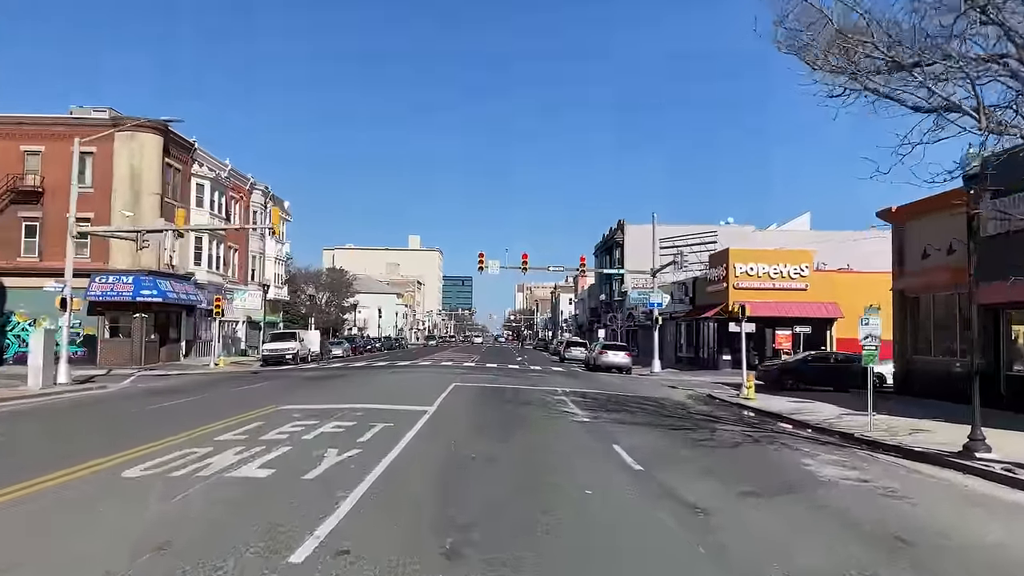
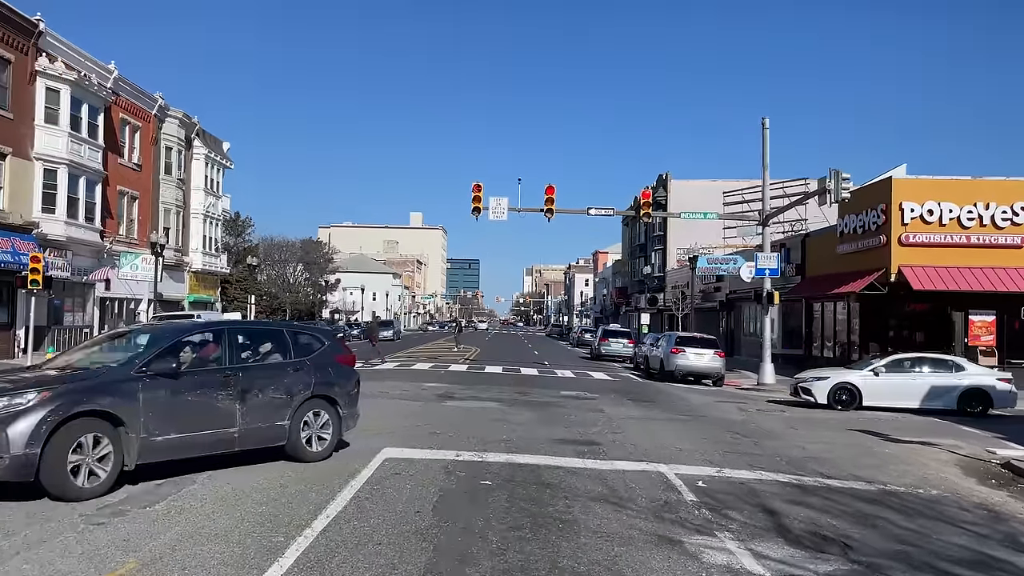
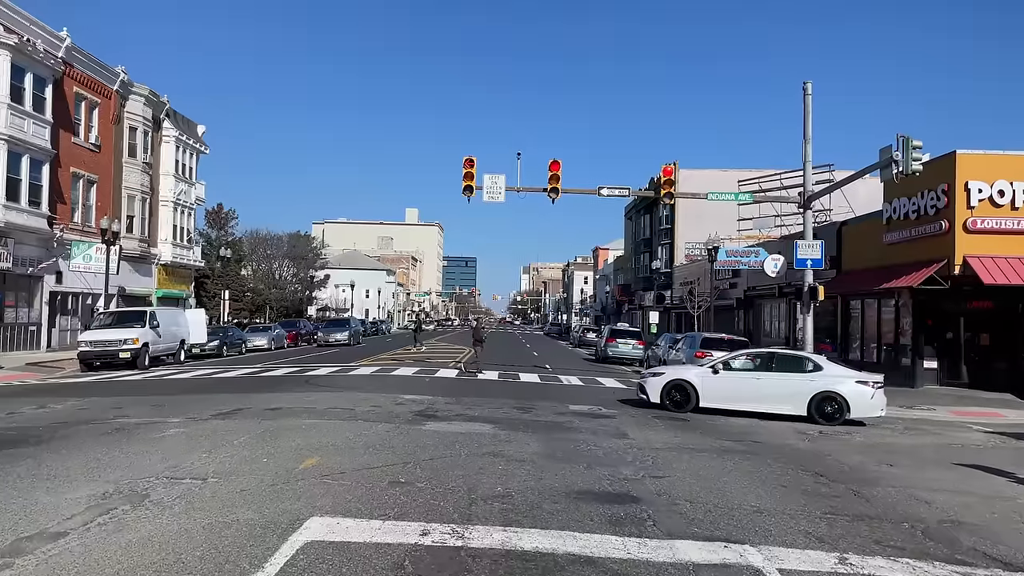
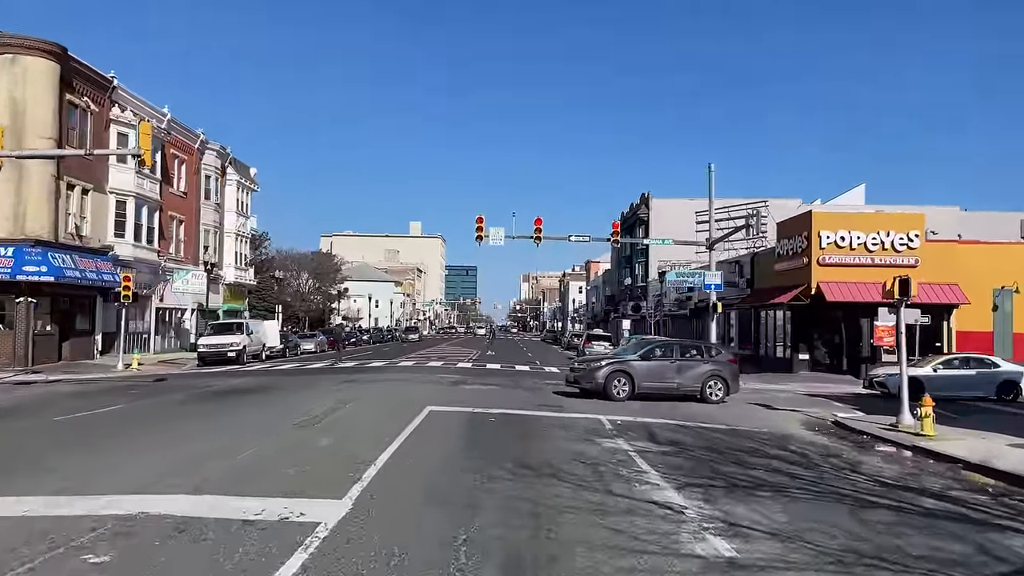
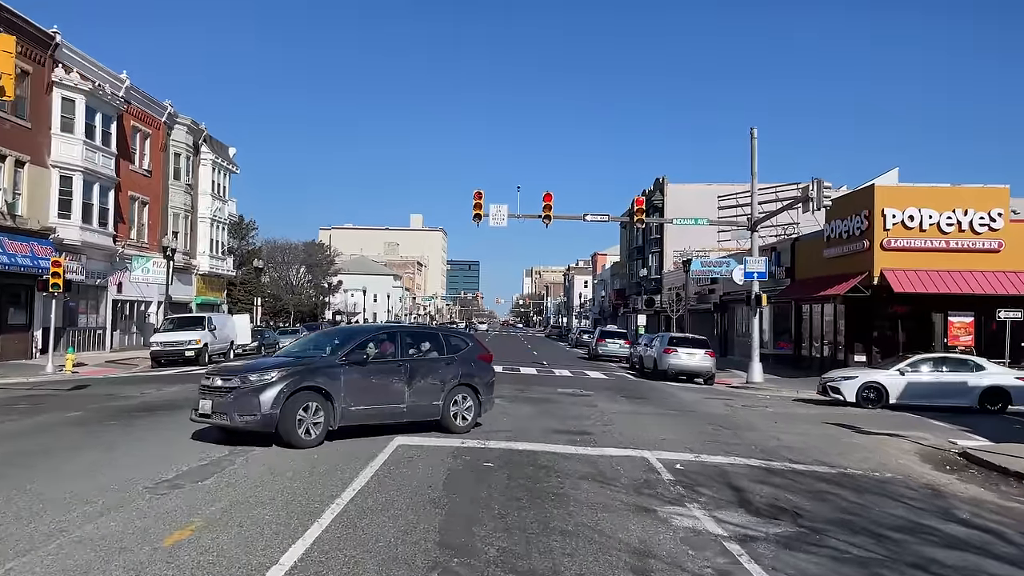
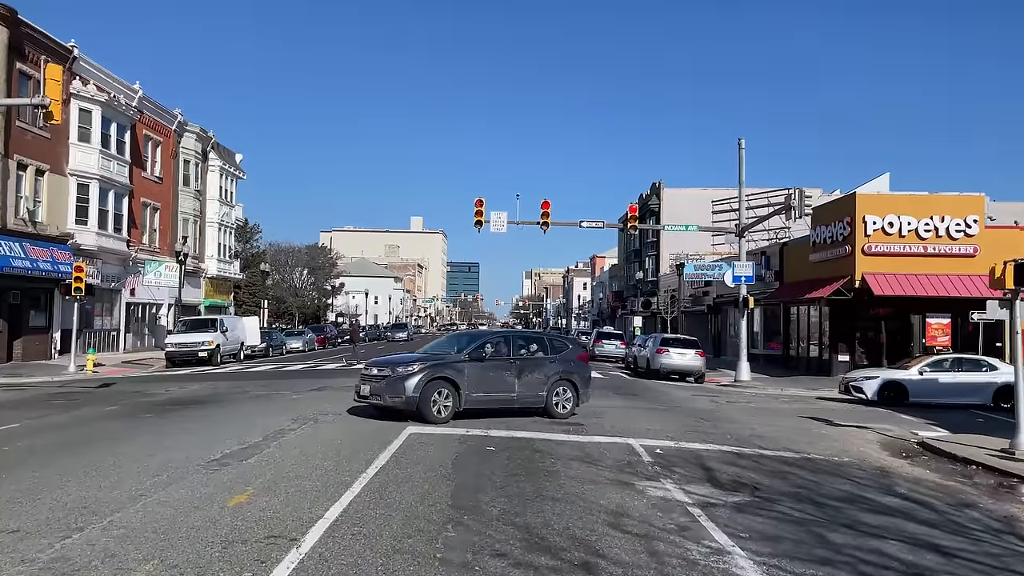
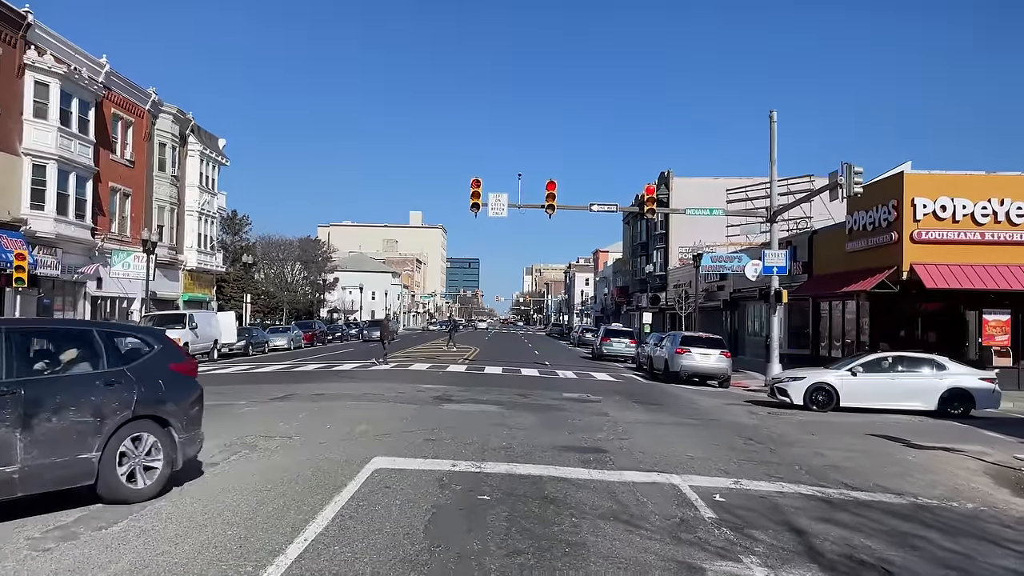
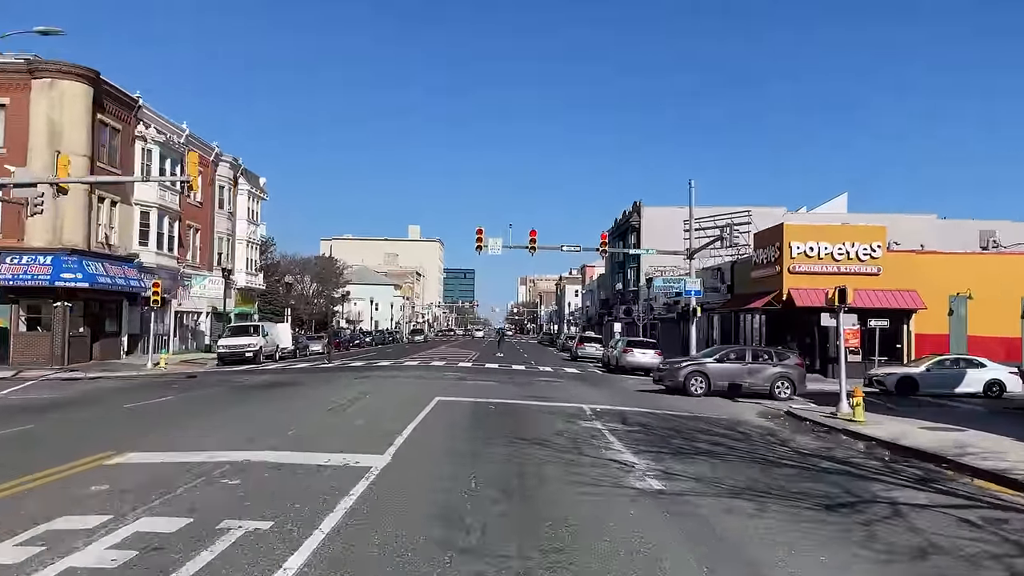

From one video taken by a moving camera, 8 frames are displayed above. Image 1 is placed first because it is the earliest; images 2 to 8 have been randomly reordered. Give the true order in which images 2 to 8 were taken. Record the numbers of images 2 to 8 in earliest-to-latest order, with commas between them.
8, 4, 6, 5, 2, 7, 3
